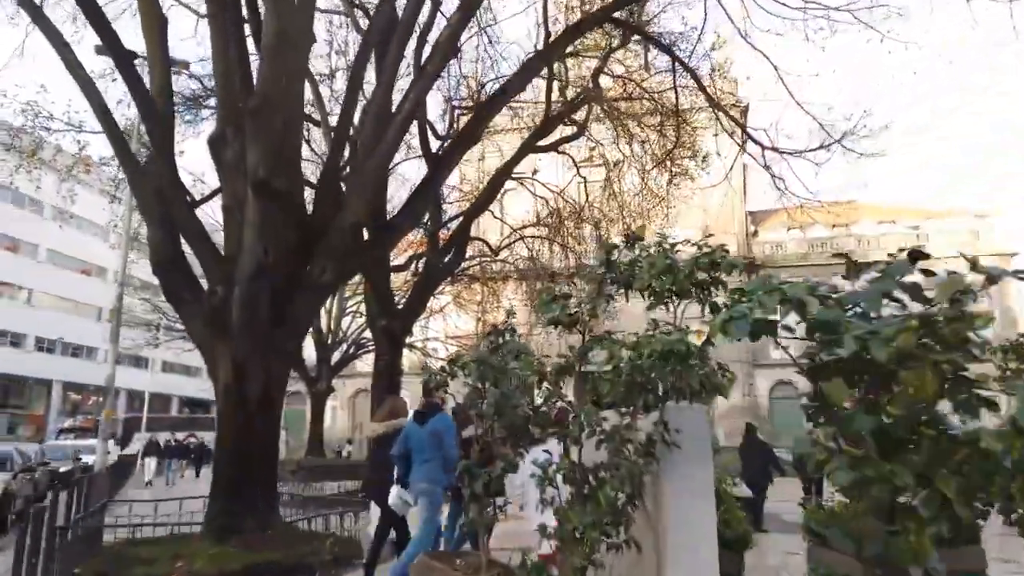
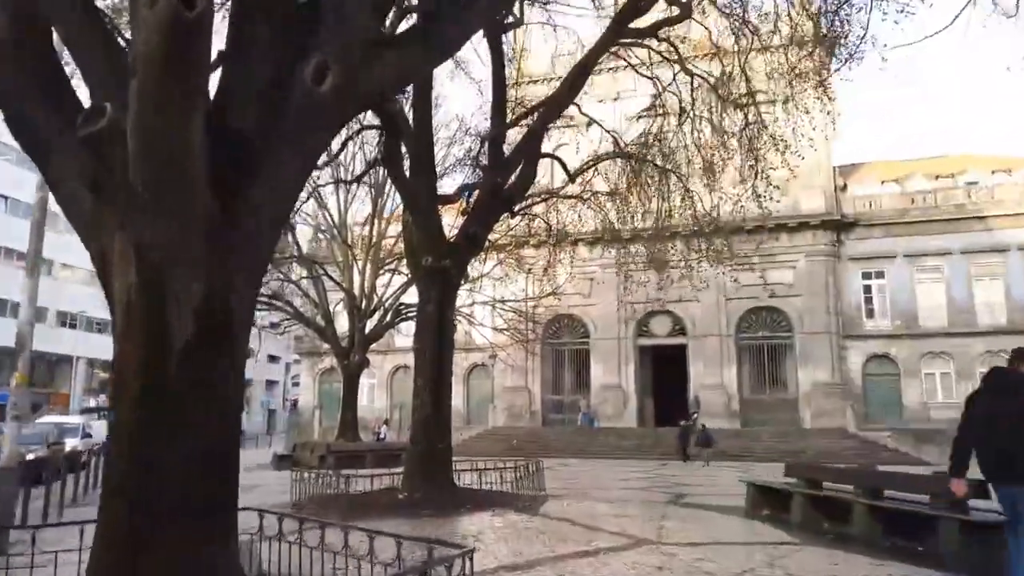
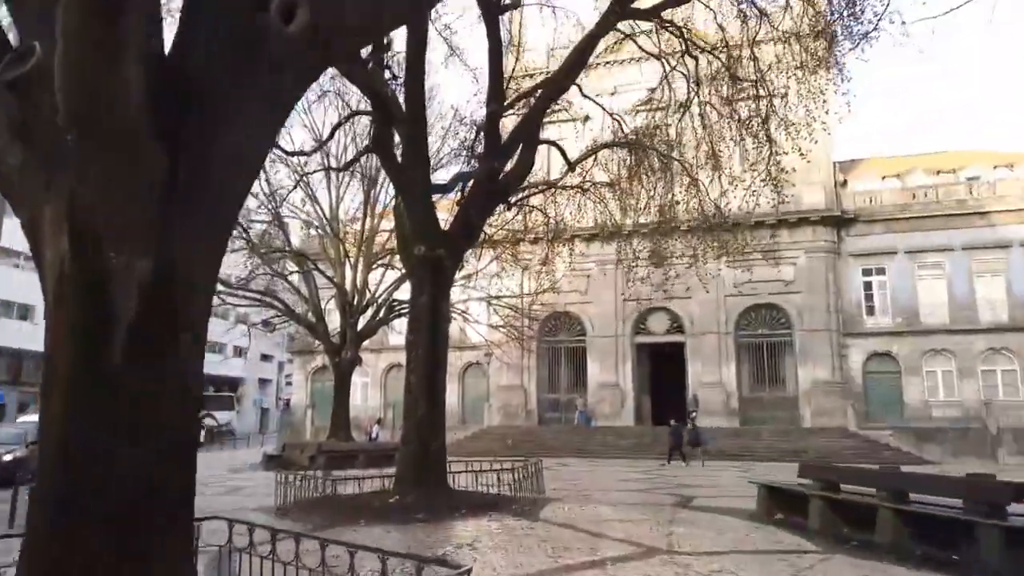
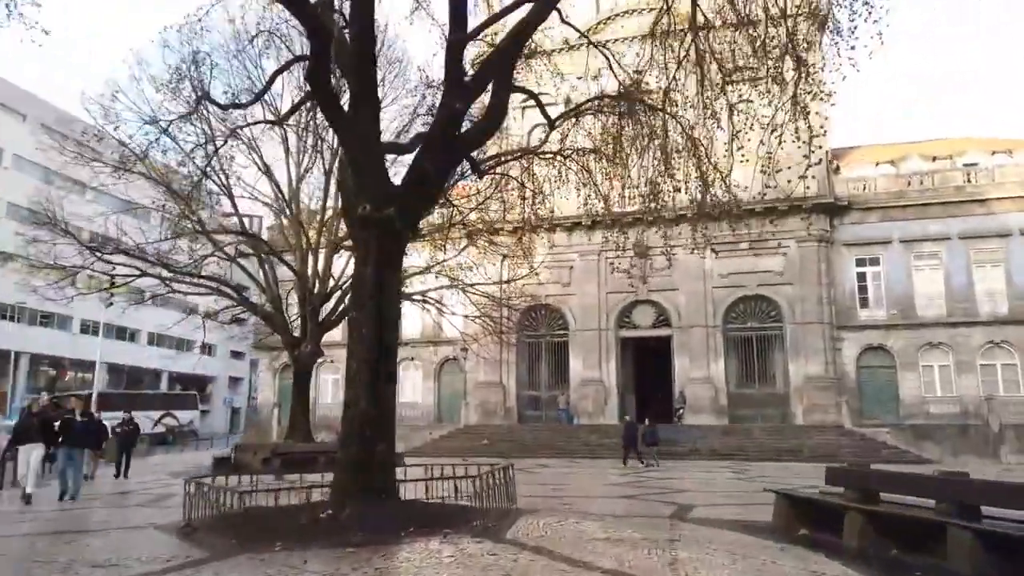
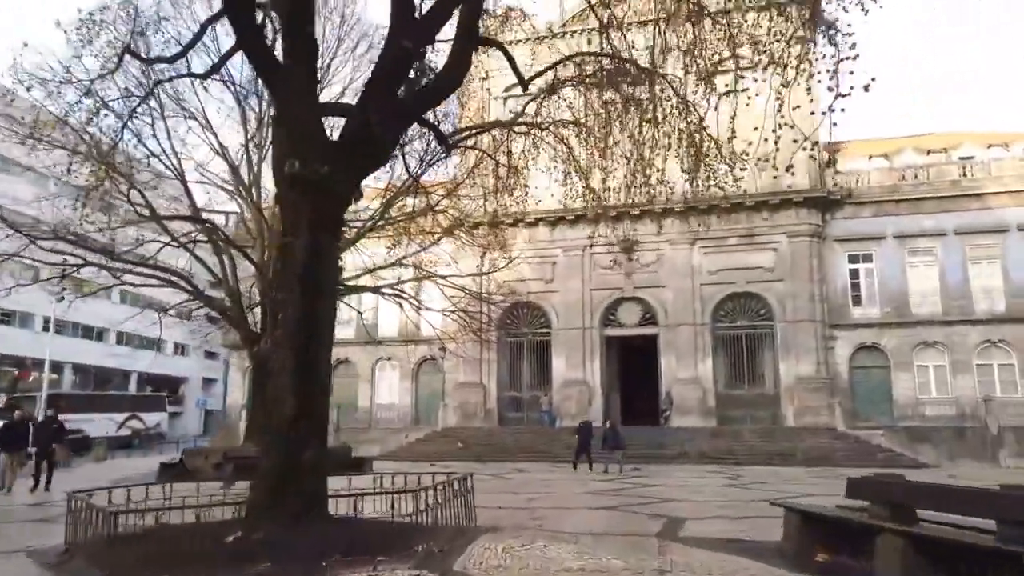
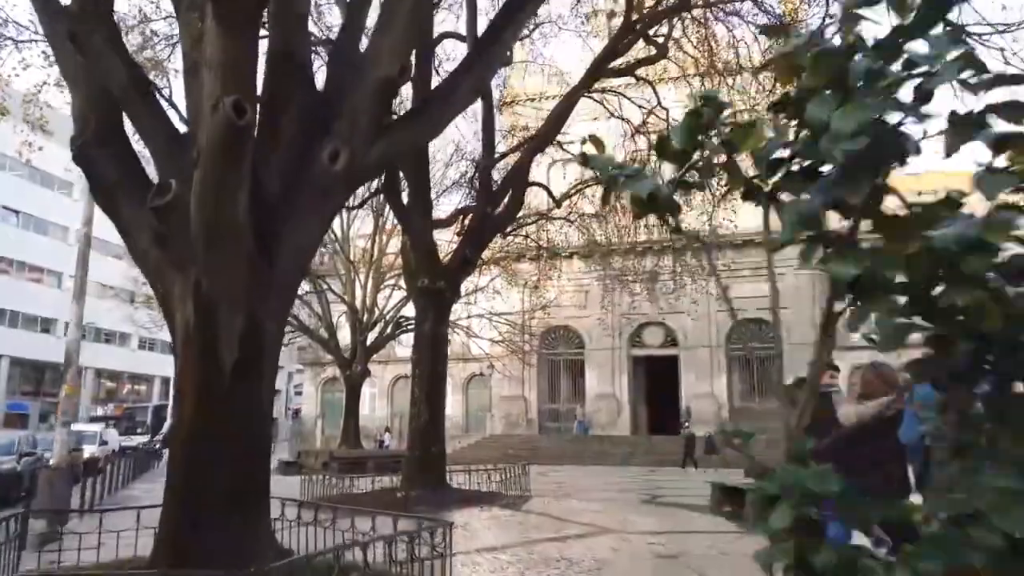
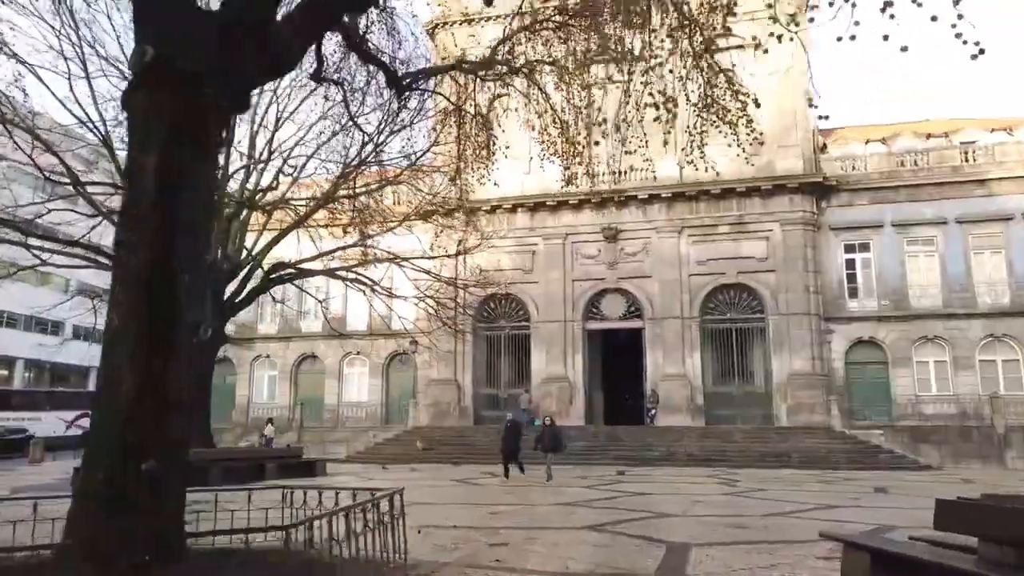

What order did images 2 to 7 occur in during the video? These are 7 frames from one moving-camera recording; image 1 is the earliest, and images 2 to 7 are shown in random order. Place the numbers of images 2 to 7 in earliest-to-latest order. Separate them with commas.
6, 2, 3, 4, 5, 7
